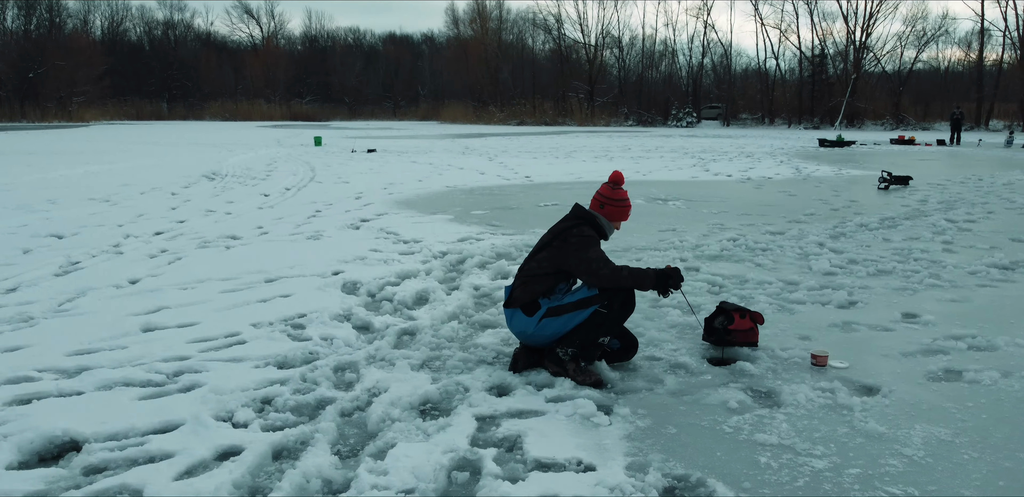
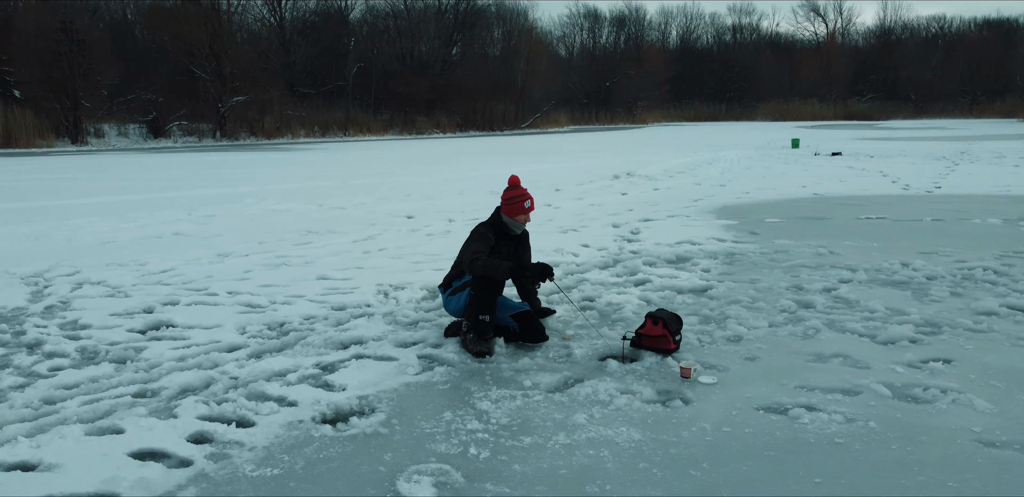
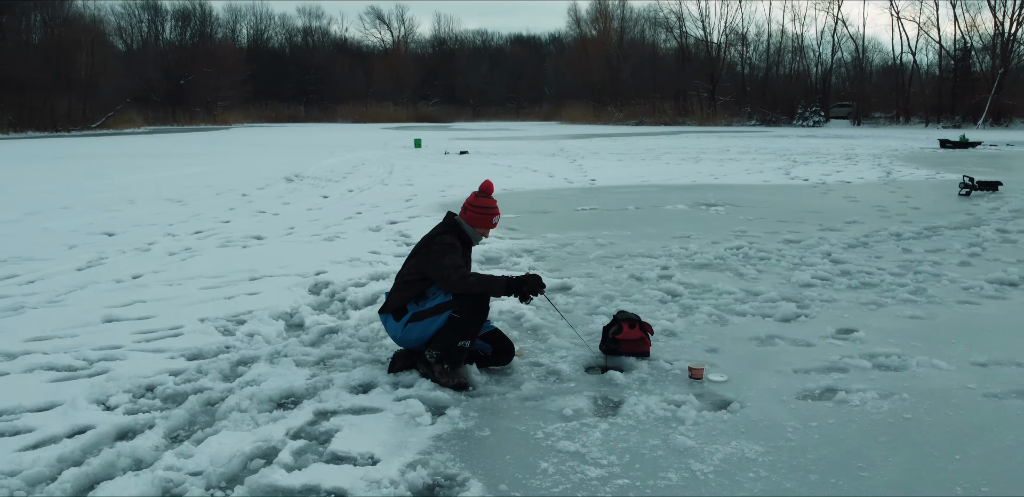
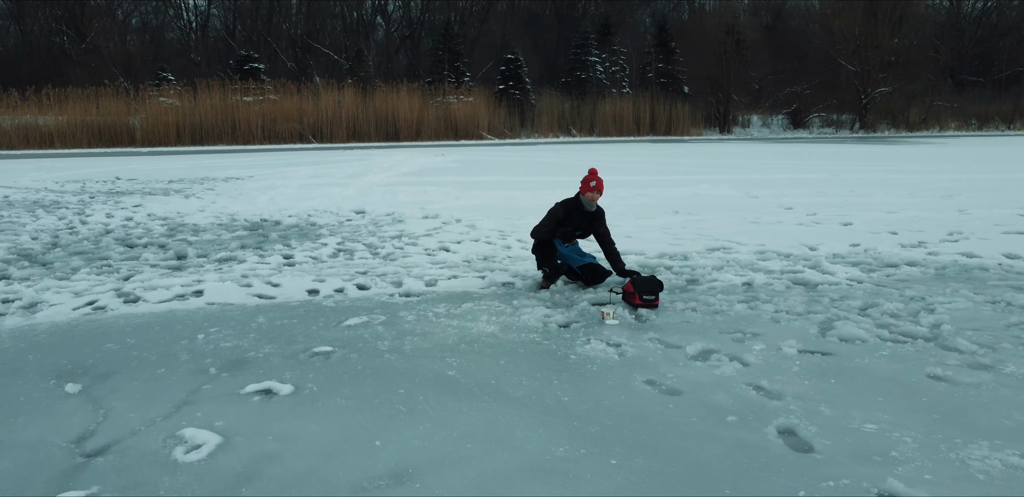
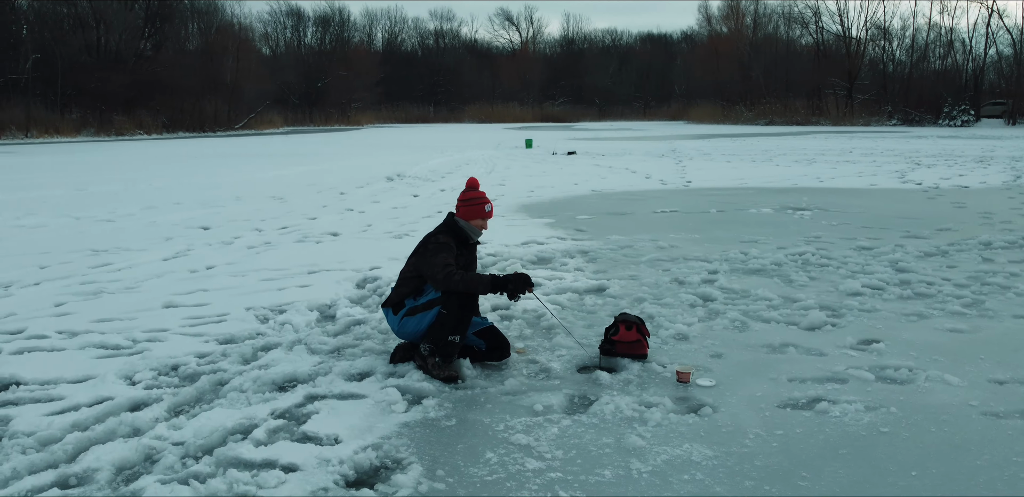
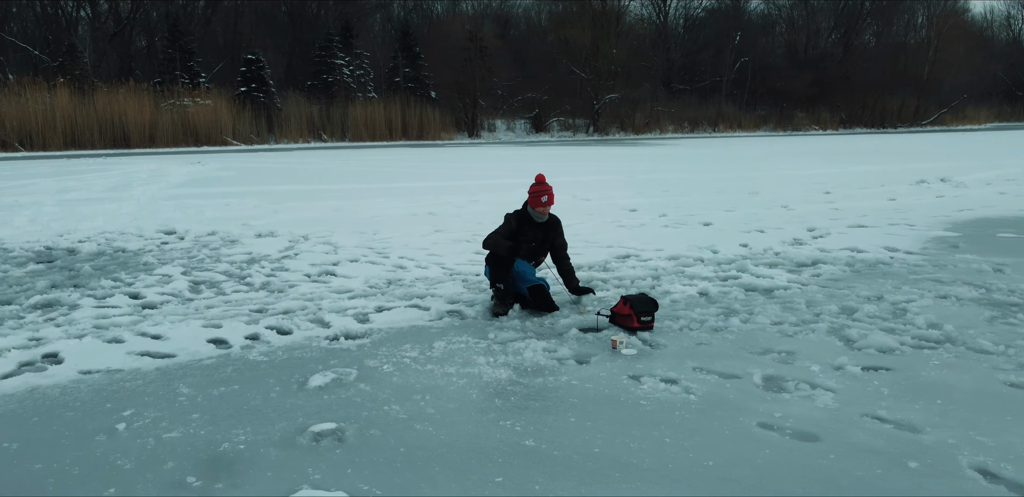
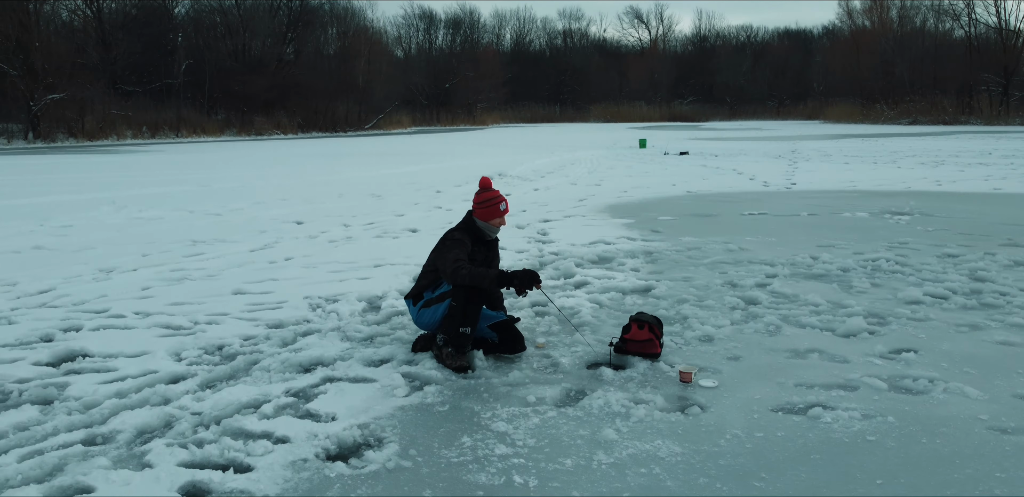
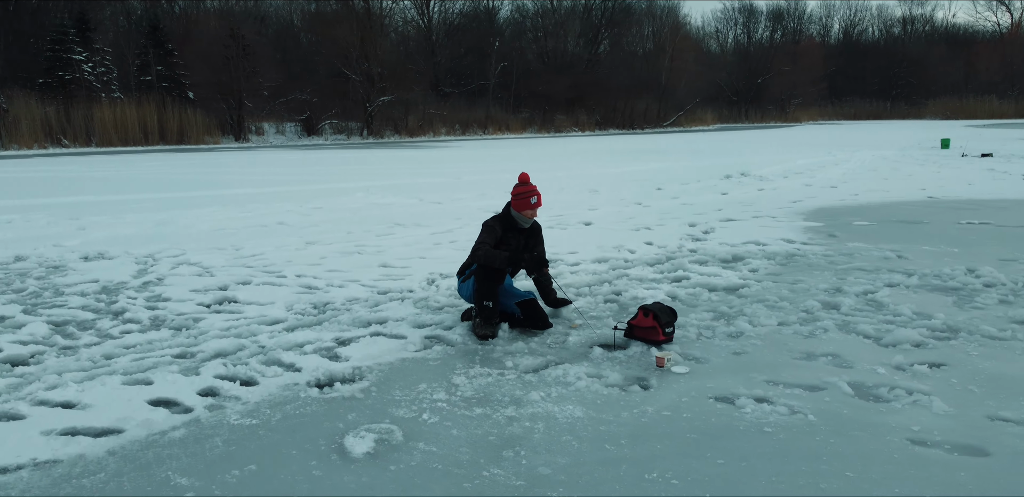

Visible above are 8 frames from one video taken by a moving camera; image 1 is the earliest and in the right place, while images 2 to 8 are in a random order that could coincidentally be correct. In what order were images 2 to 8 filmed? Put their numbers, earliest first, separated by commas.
3, 5, 7, 2, 8, 6, 4
